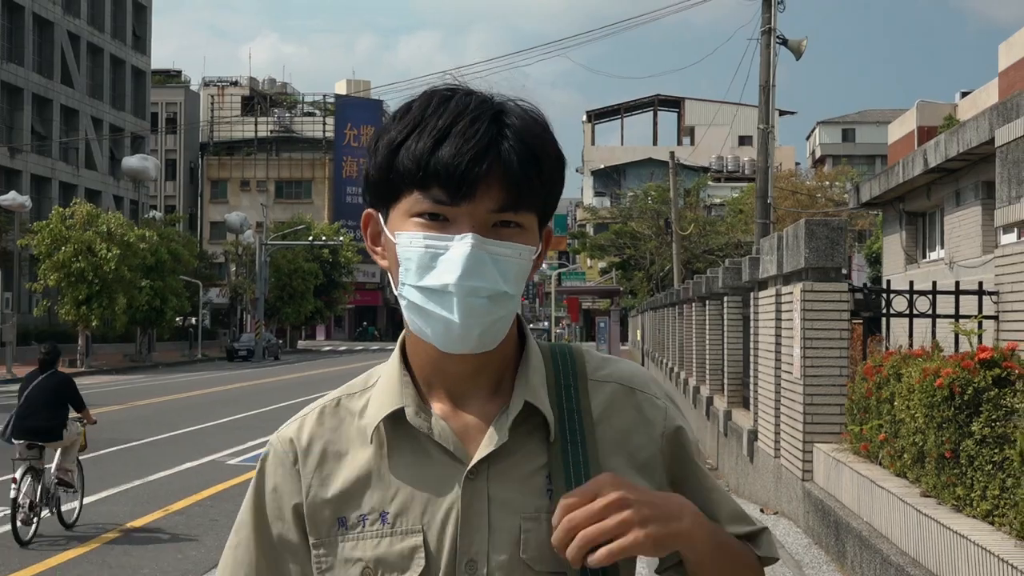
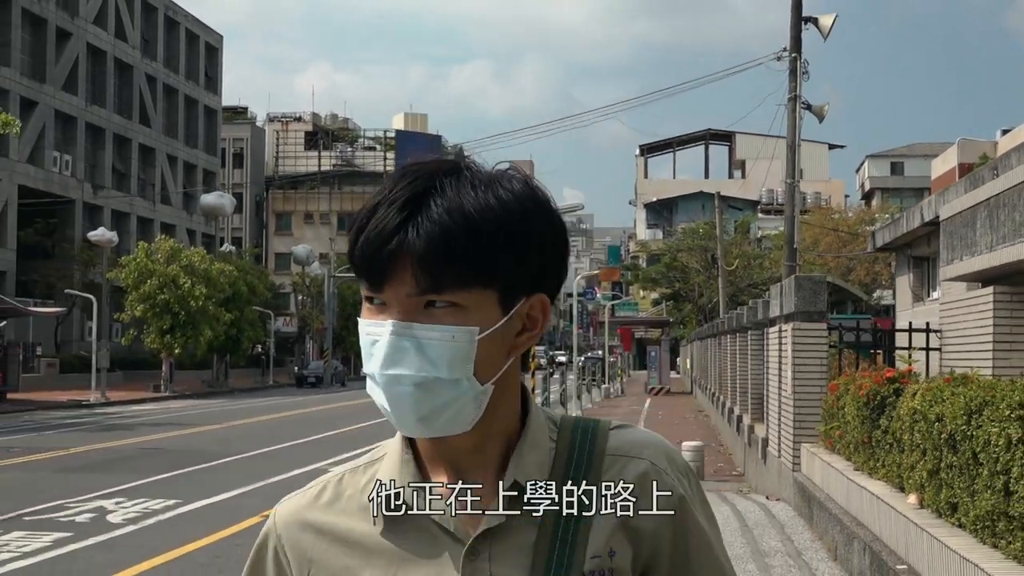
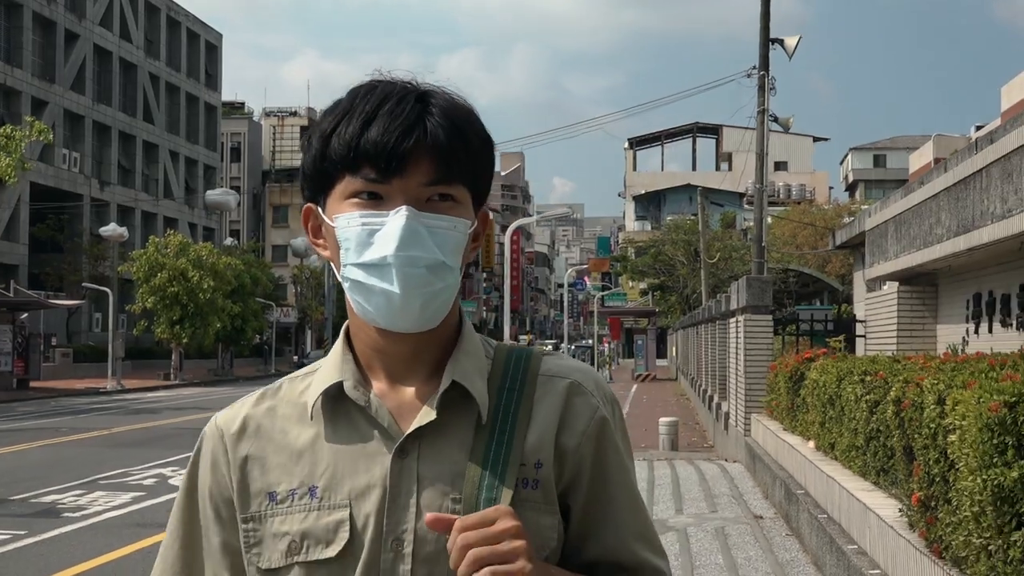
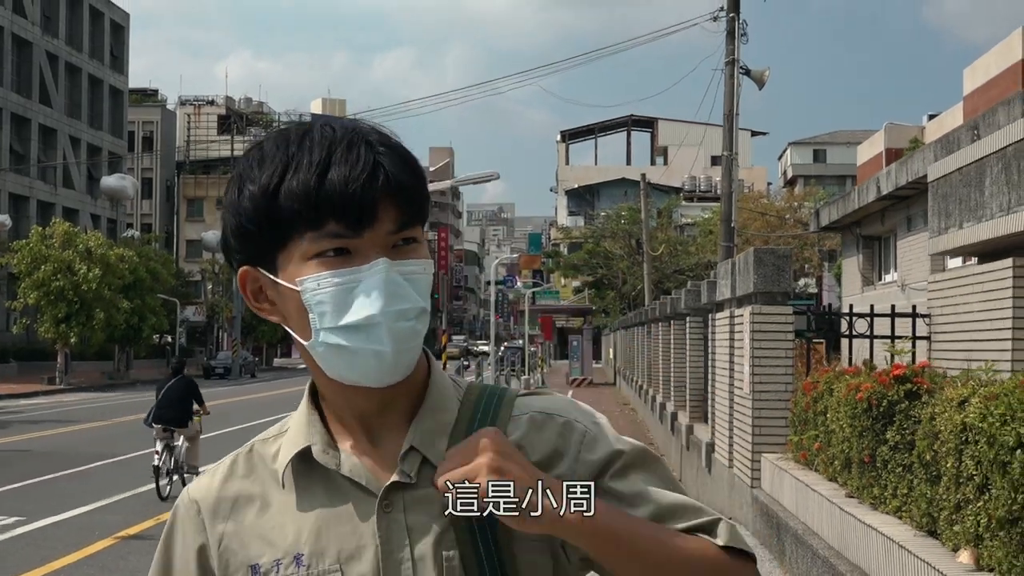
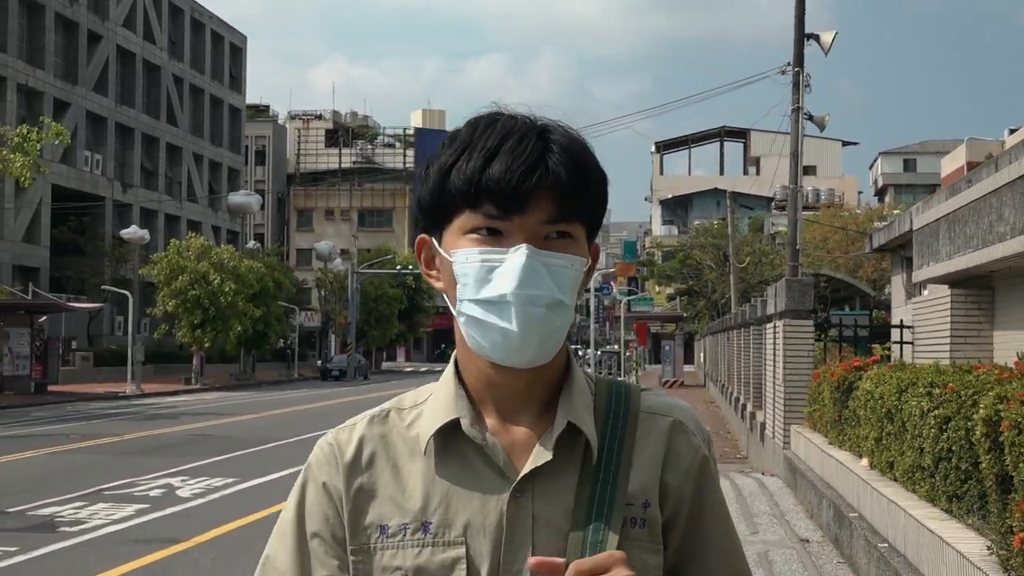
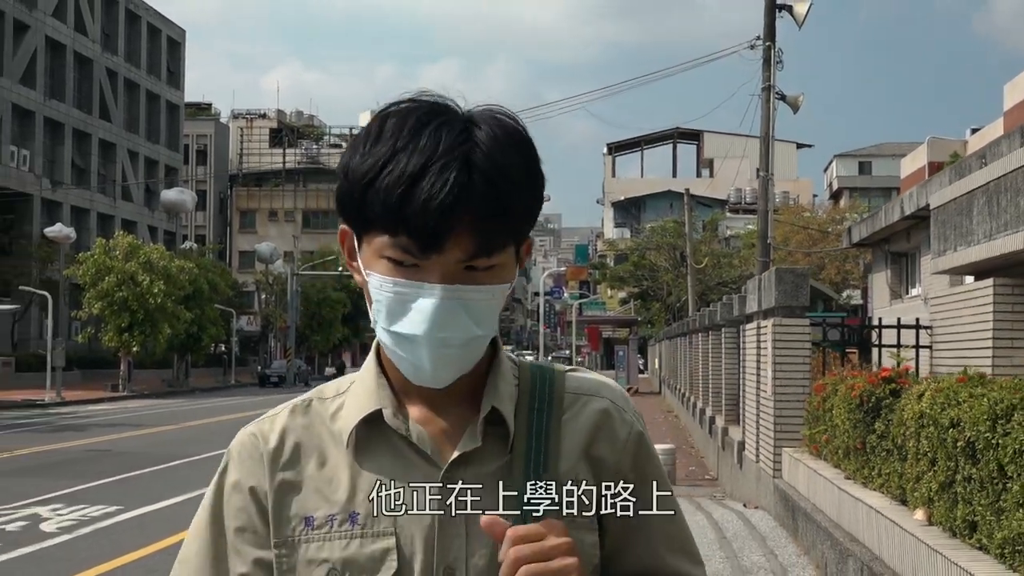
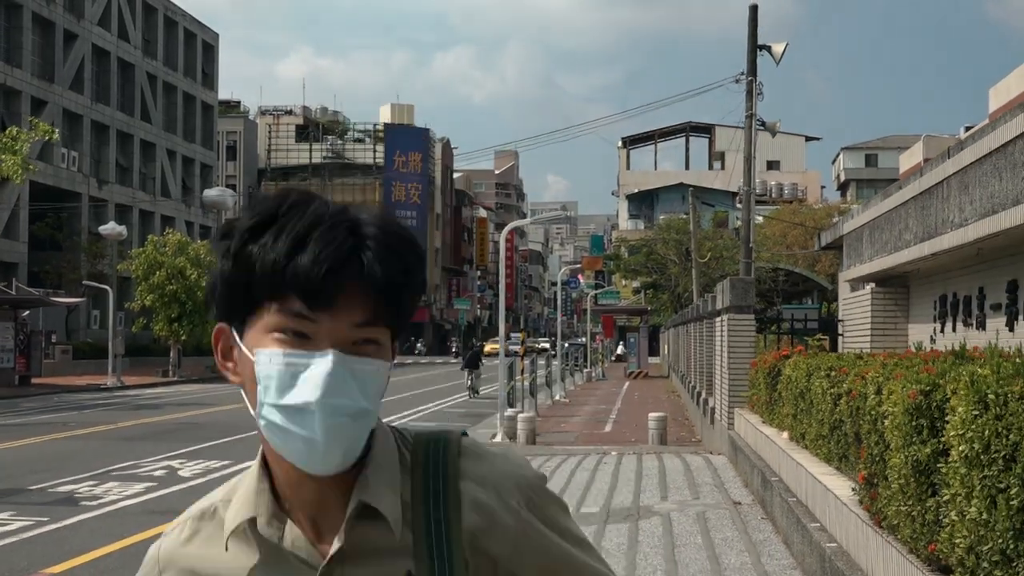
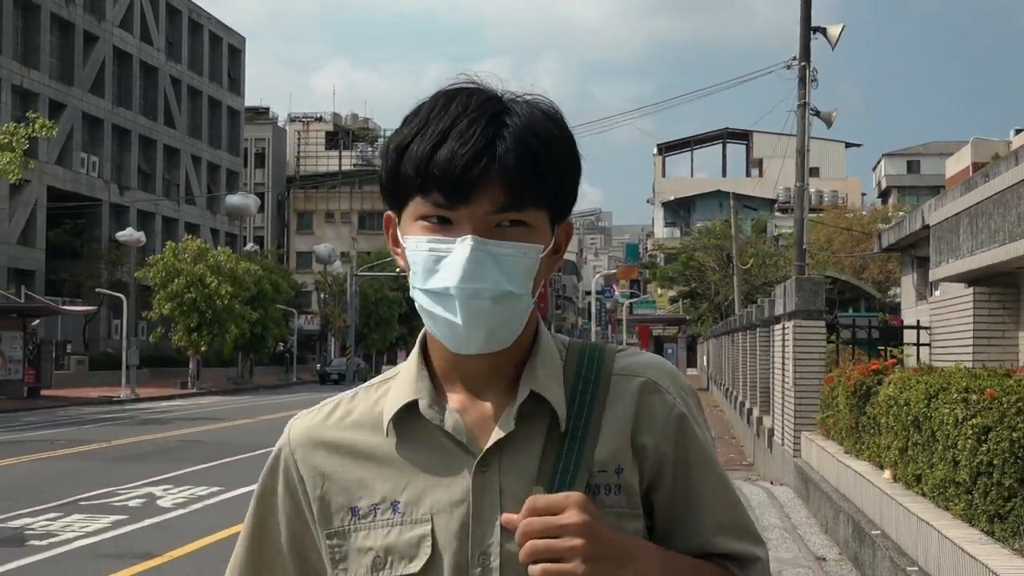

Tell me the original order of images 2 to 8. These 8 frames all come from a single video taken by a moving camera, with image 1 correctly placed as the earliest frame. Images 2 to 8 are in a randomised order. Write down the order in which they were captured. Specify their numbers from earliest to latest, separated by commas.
4, 6, 2, 8, 5, 3, 7
